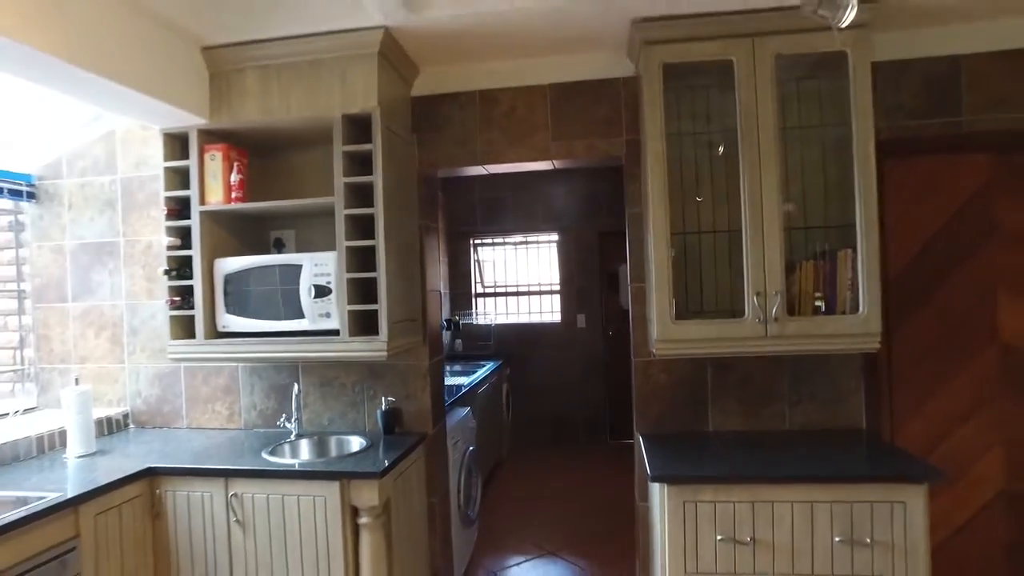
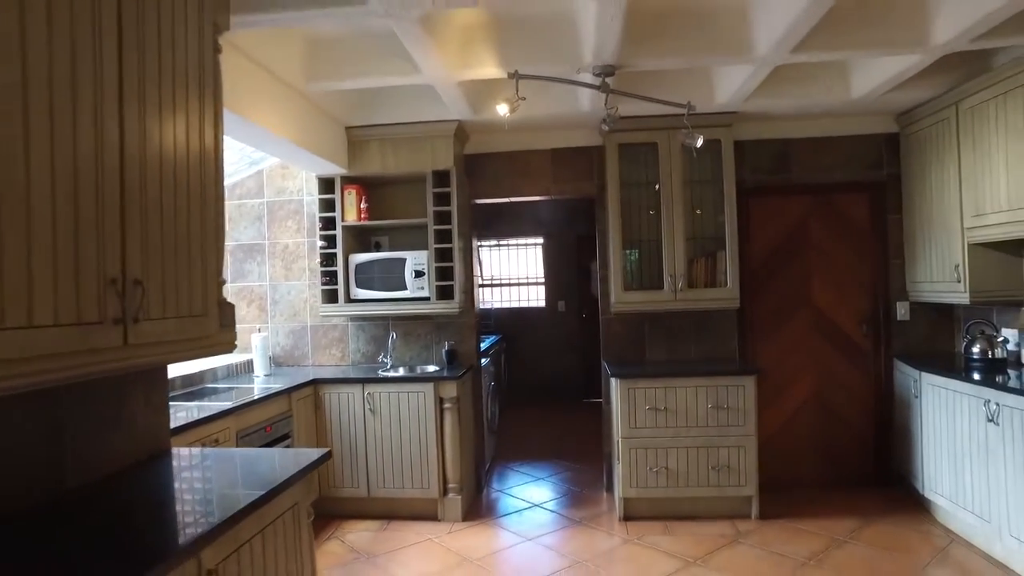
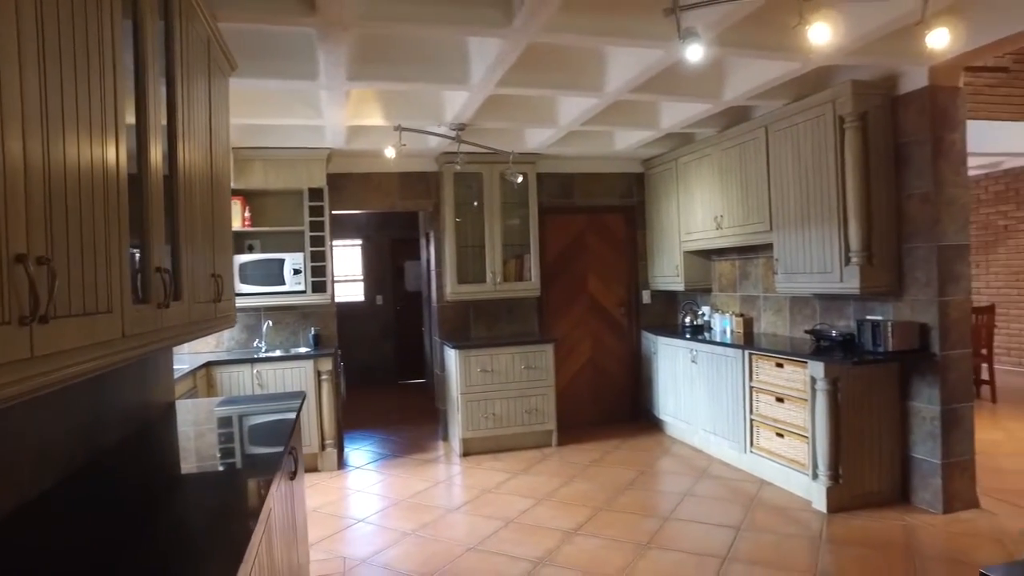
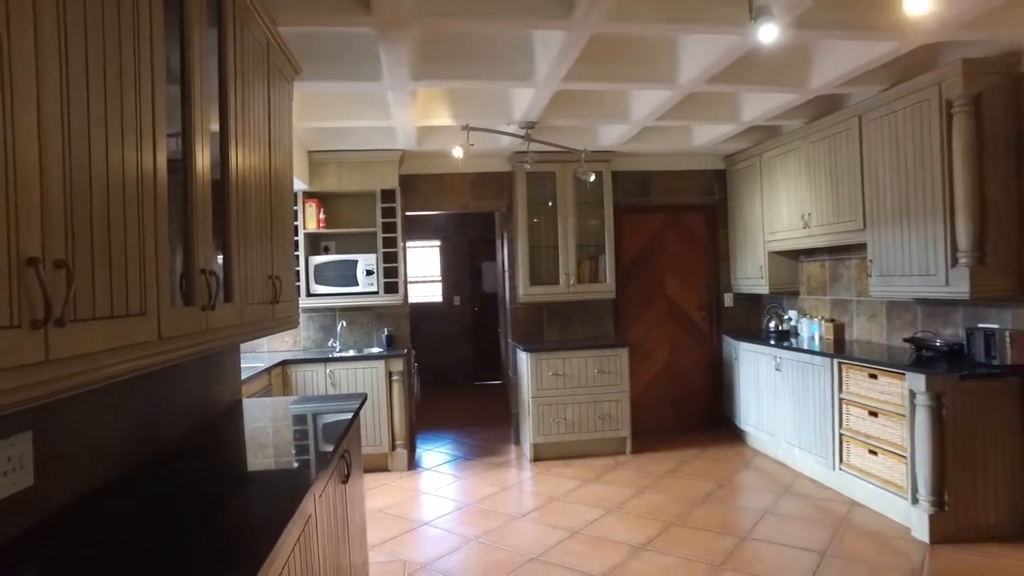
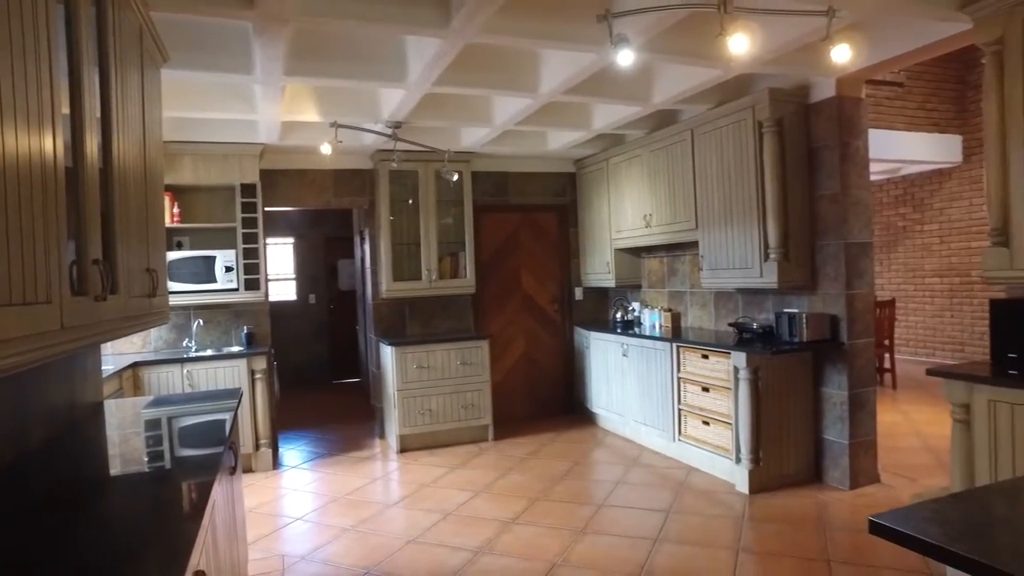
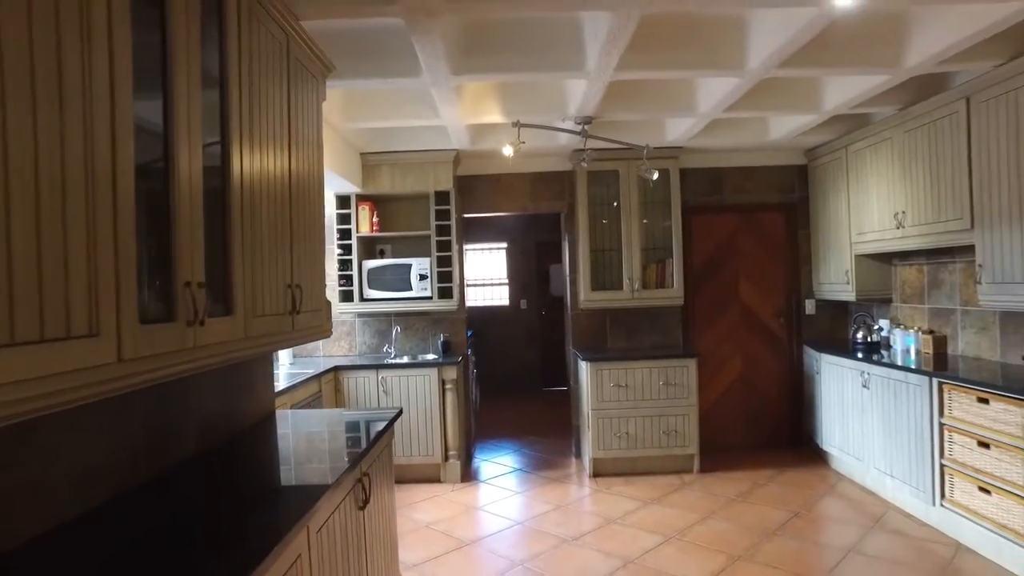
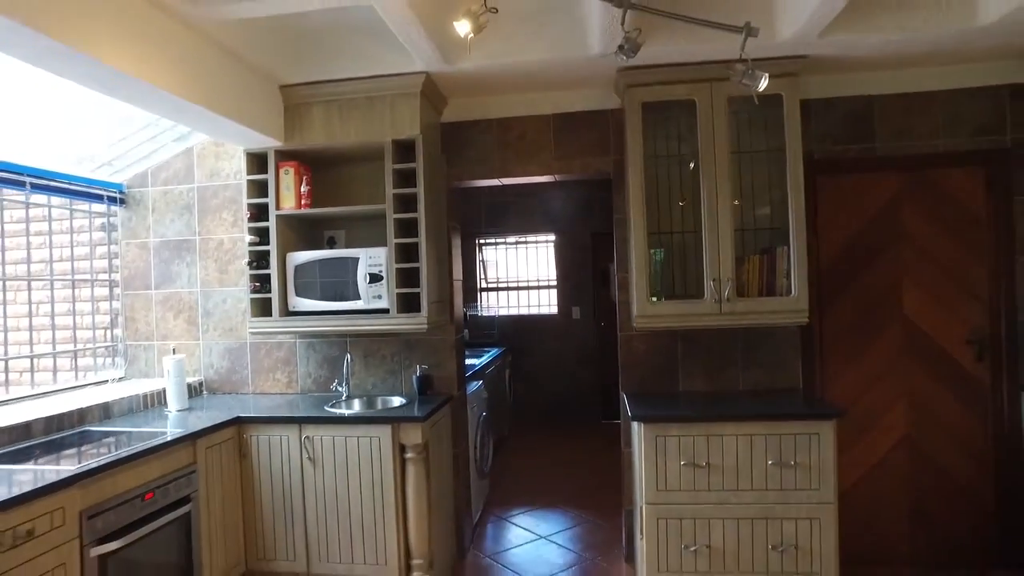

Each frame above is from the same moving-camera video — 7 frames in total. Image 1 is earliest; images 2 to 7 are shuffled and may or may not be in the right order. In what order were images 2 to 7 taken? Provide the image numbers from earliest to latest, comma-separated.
7, 2, 6, 4, 3, 5
